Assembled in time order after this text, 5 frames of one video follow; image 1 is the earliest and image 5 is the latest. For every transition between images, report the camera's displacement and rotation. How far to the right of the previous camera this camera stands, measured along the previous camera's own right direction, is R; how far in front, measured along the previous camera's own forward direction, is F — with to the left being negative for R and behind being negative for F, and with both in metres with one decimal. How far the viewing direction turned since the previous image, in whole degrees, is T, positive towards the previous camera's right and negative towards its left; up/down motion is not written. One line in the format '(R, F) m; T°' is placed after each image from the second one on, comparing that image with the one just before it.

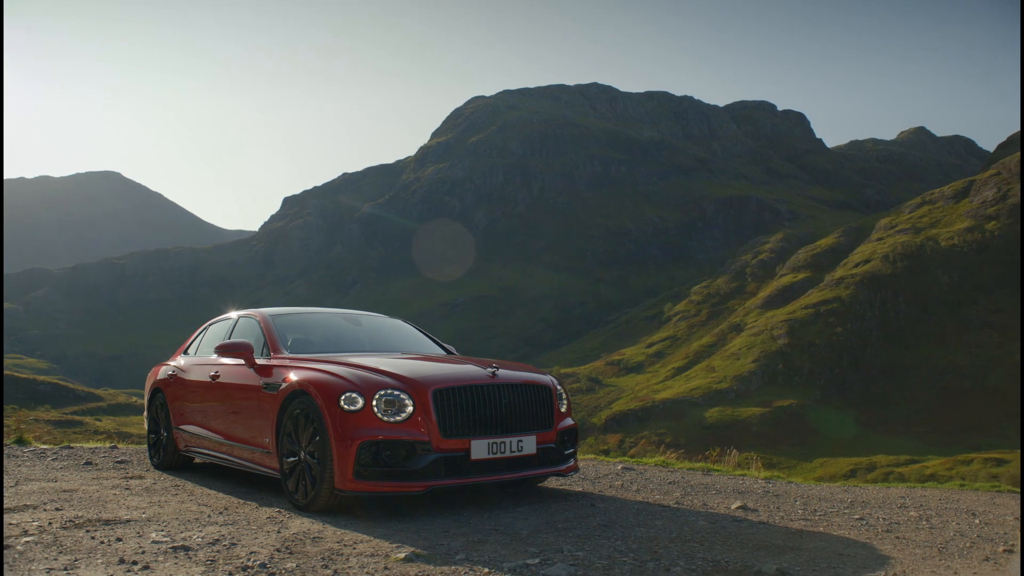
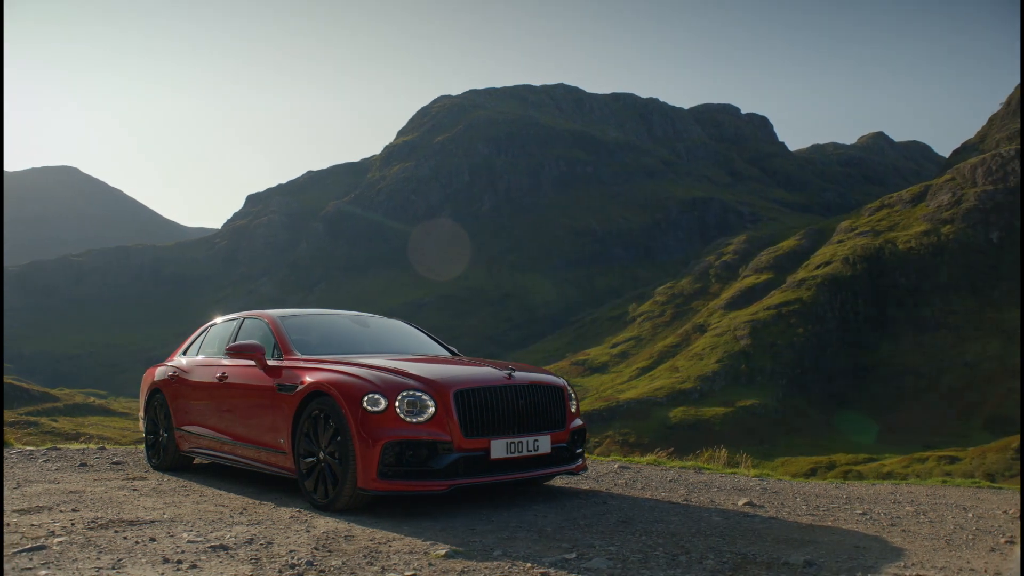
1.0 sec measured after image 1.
(-0.5, -0.2) m; +2°
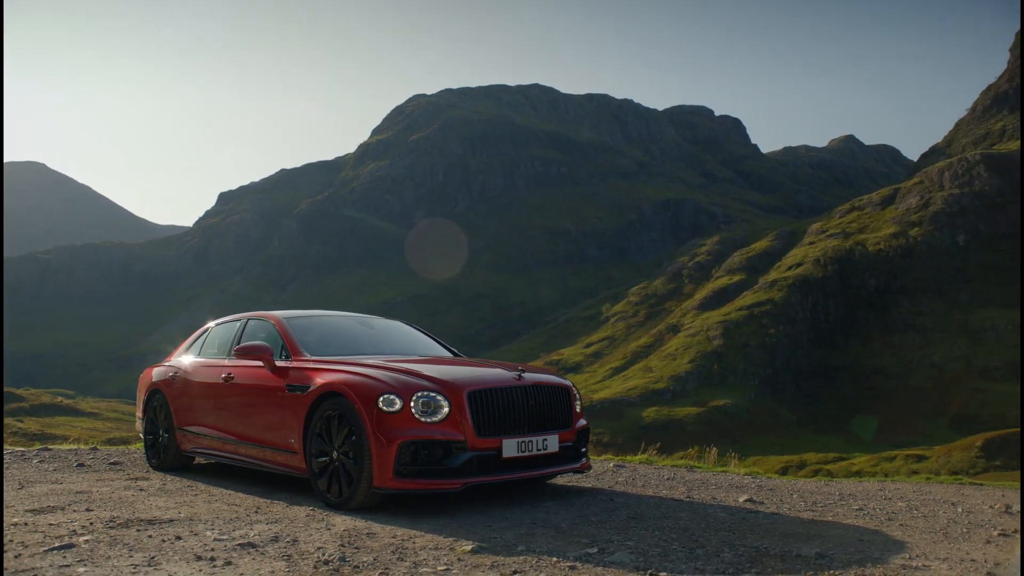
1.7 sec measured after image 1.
(-0.3, -0.2) m; +2°
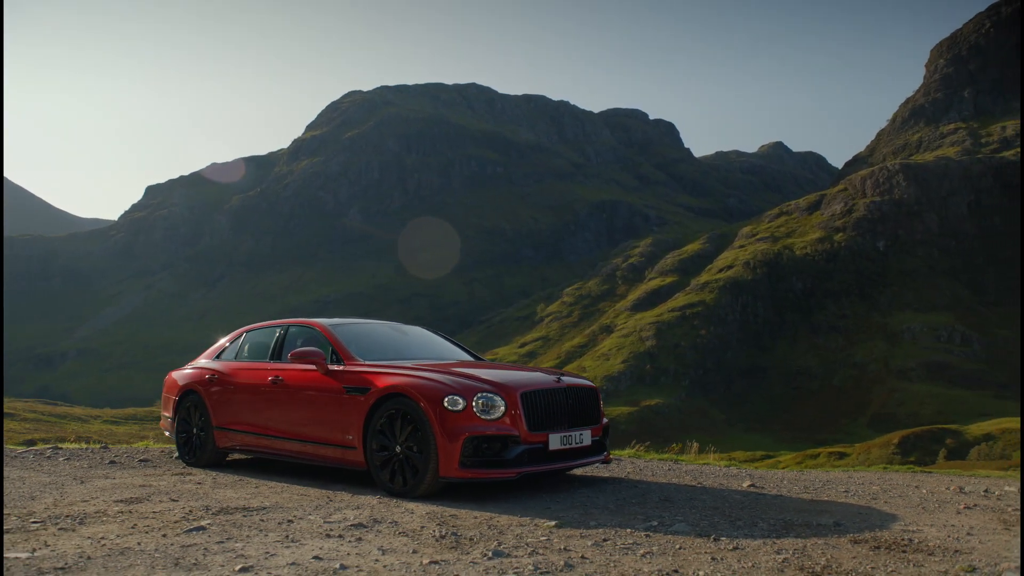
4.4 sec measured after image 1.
(-1.2, -1.1) m; +5°
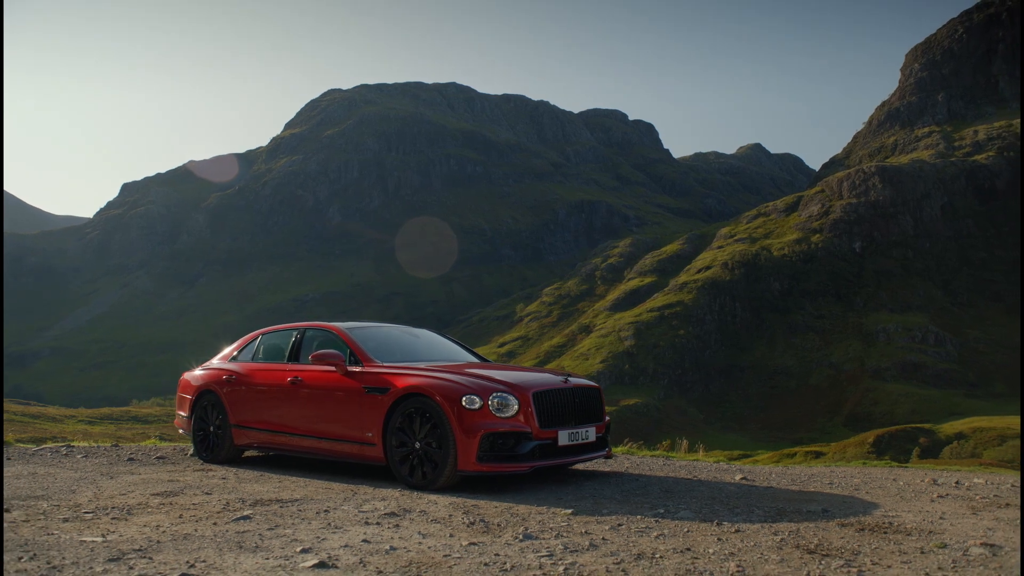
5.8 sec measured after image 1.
(-0.4, -0.7) m; +1°
